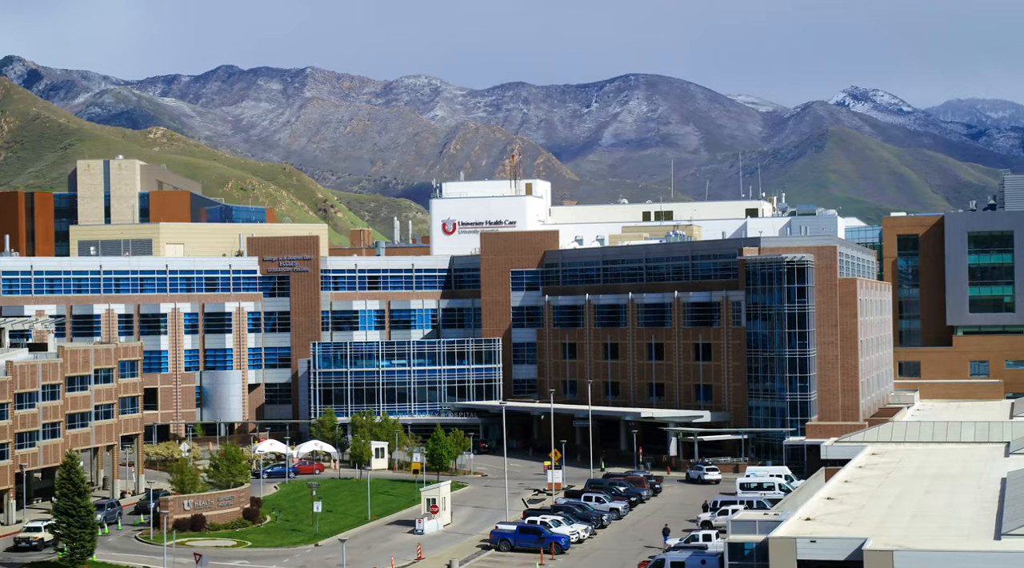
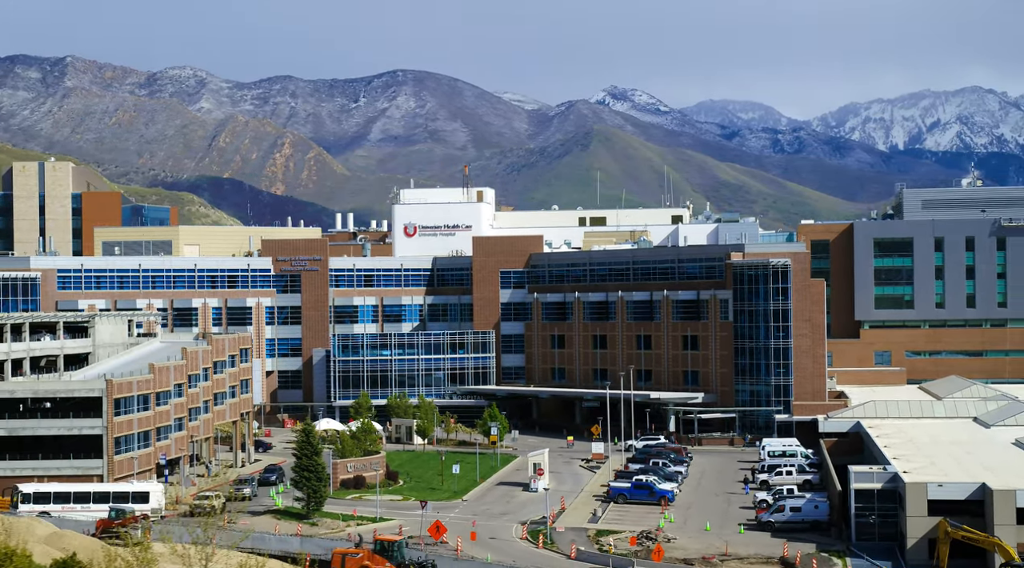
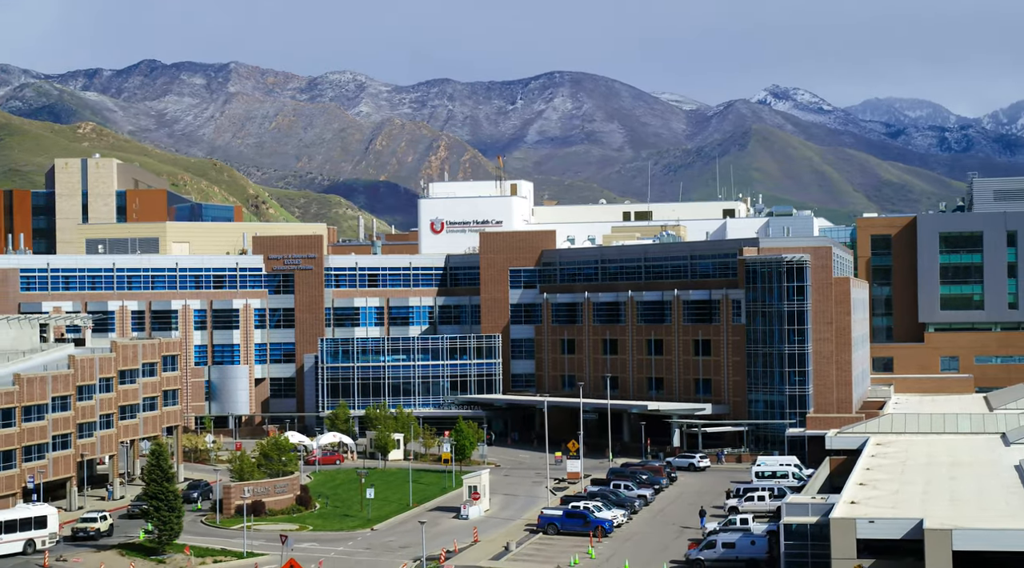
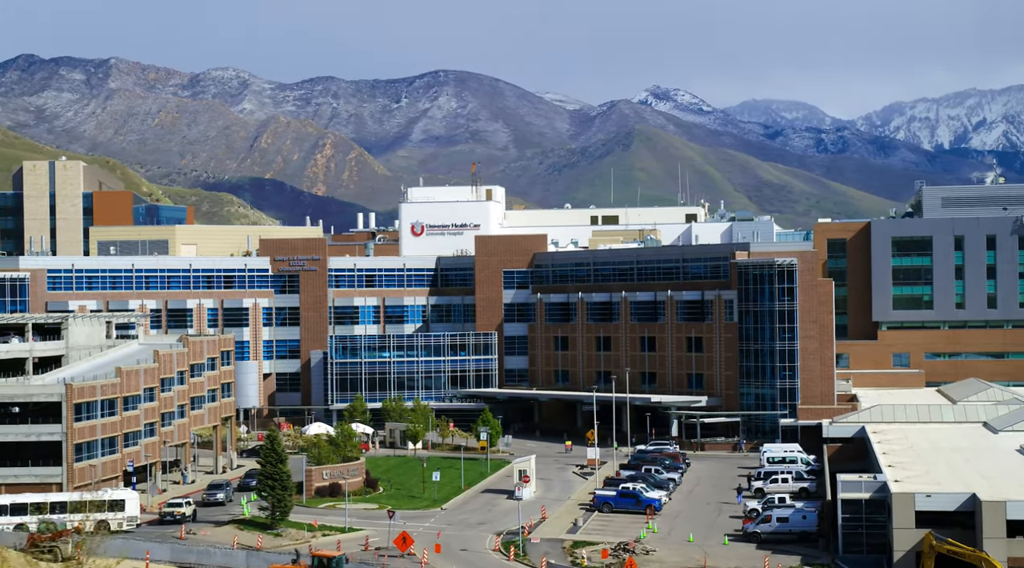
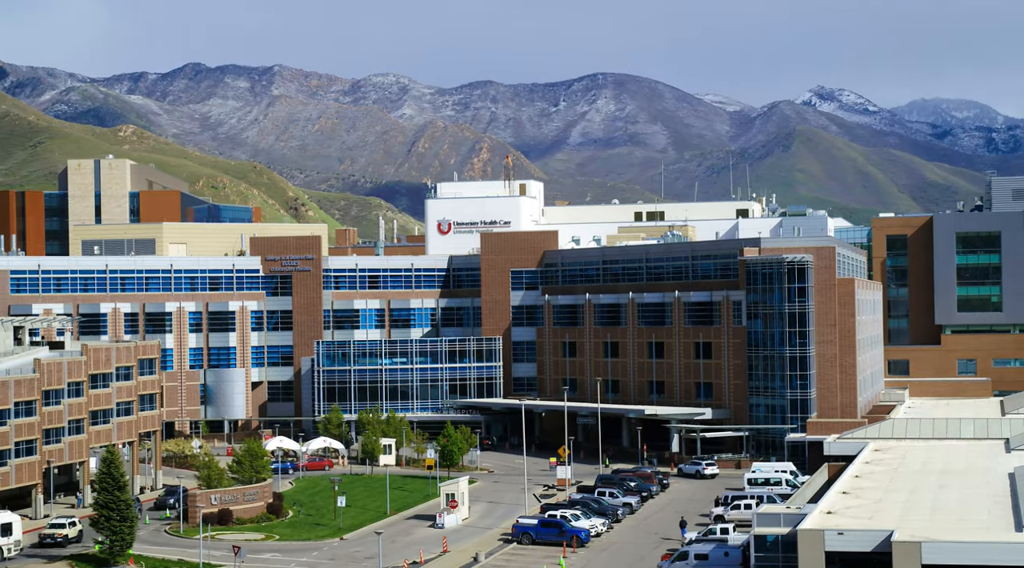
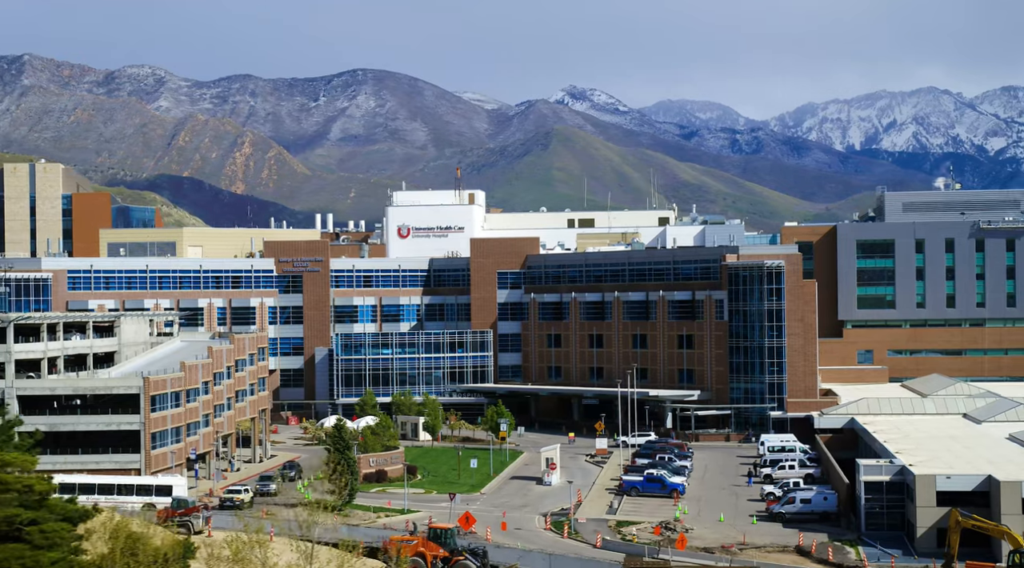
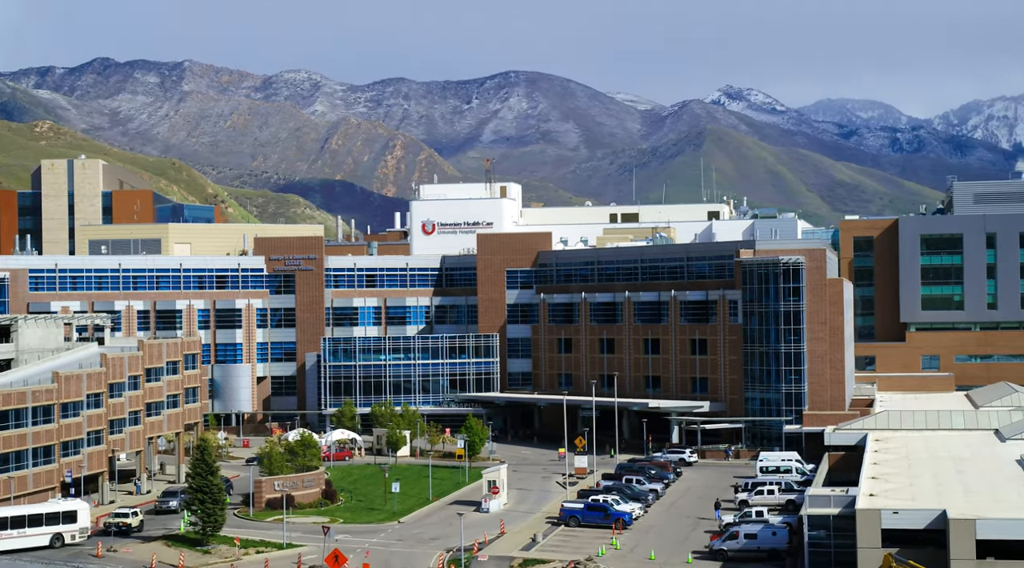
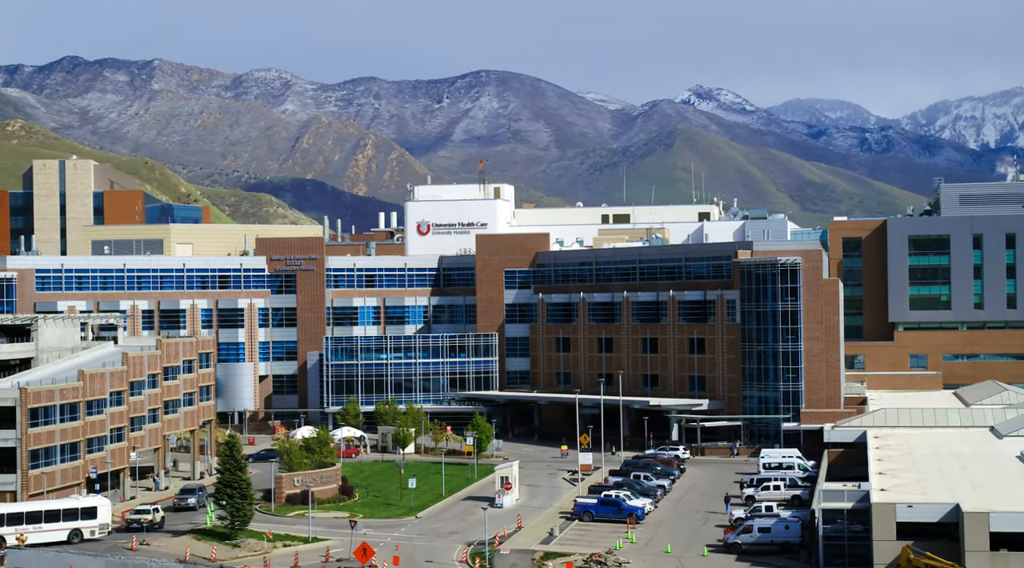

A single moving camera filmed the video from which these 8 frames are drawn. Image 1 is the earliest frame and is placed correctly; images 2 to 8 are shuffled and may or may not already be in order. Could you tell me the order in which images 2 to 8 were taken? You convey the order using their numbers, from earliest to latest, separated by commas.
5, 3, 7, 8, 4, 2, 6
